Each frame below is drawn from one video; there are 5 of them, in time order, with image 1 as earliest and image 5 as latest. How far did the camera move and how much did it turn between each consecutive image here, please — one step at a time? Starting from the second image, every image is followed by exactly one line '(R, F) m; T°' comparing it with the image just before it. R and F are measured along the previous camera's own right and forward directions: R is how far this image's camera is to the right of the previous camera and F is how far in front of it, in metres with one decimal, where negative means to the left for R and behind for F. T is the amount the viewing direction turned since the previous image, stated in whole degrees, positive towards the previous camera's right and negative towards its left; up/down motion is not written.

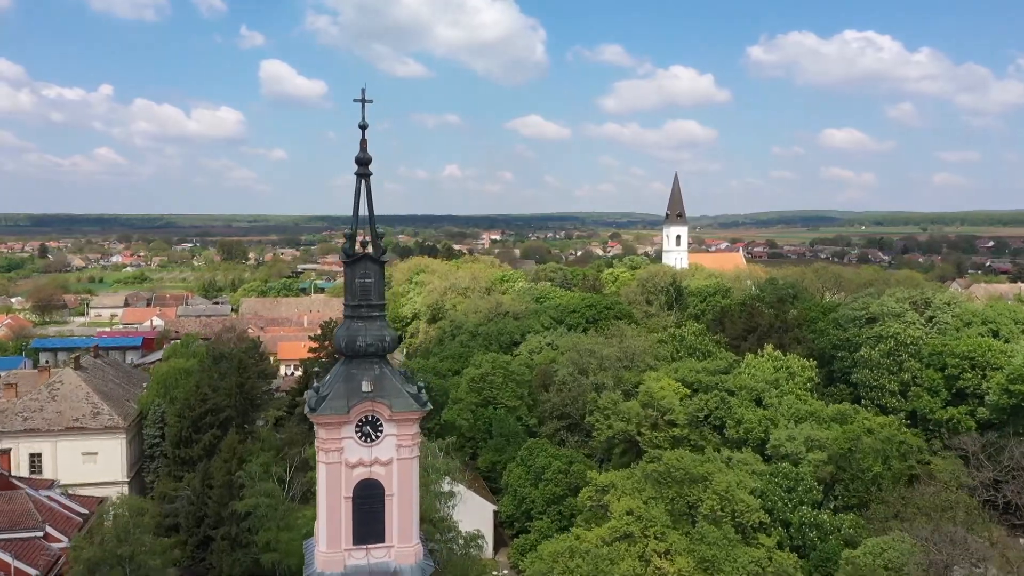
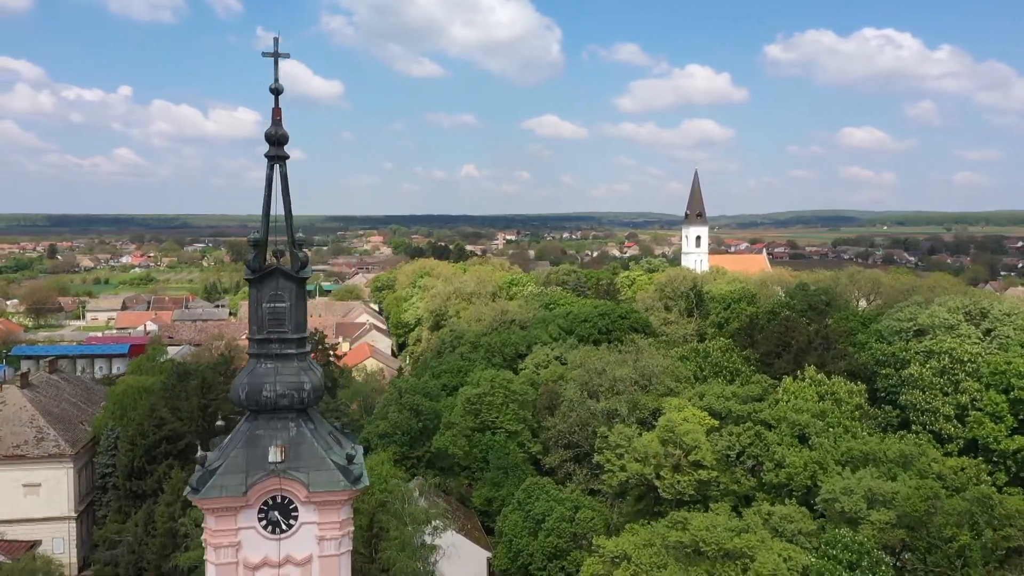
(+0.6, +4.2) m; -1°
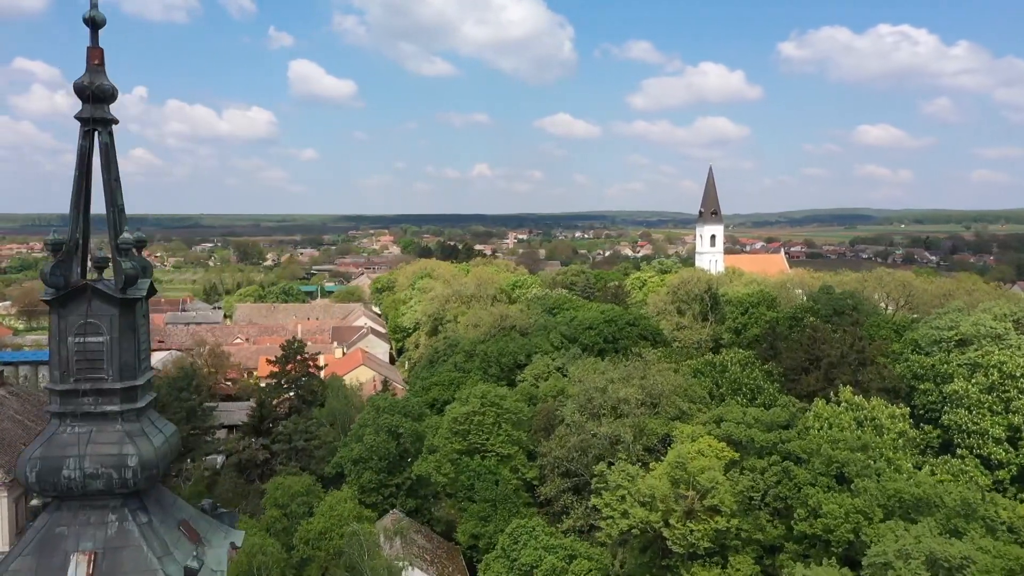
(+0.7, +3.5) m; -1°
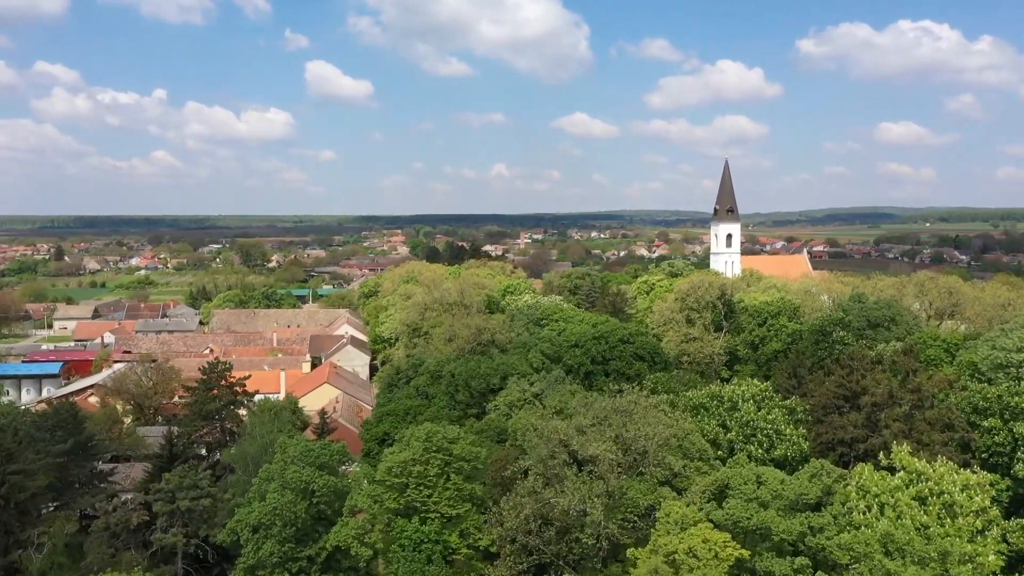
(+1.9, +6.2) m; -1°
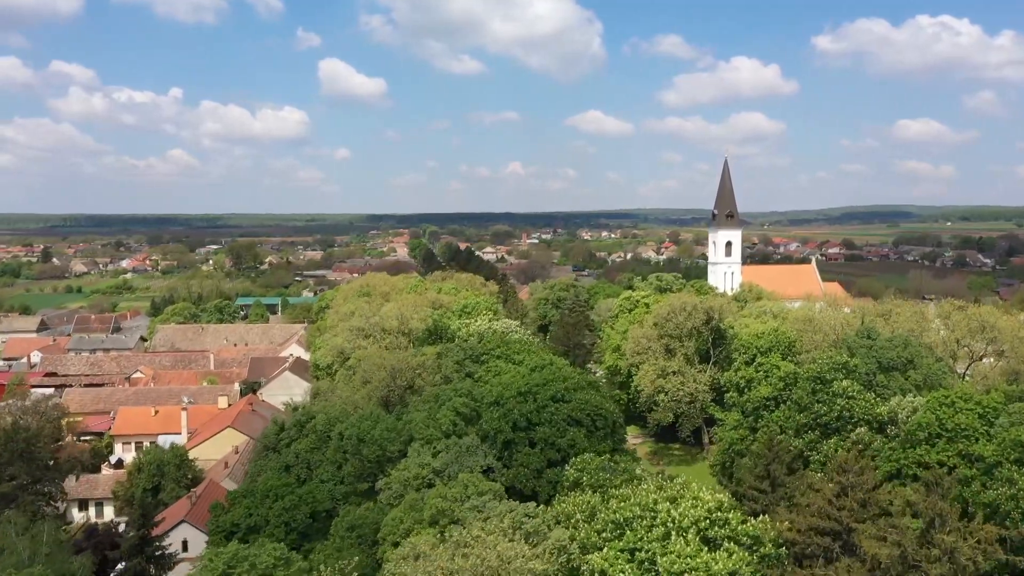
(+3.5, +7.3) m; -1°
